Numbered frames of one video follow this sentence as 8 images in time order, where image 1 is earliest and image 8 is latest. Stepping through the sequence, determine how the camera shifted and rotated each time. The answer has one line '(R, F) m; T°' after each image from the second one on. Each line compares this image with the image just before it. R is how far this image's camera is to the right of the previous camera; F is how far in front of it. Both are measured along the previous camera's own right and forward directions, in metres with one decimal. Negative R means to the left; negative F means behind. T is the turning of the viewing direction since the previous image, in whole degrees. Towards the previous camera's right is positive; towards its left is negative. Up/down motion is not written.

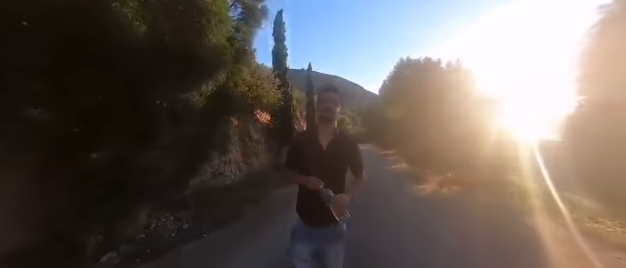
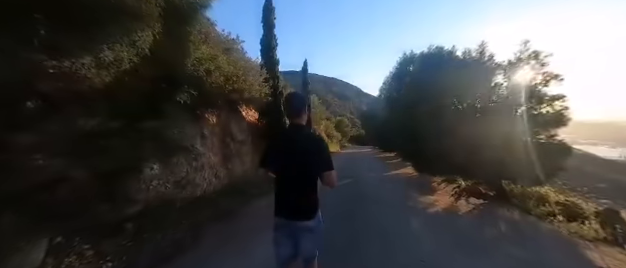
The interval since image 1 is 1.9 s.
(+0.3, +1.6) m; 0°
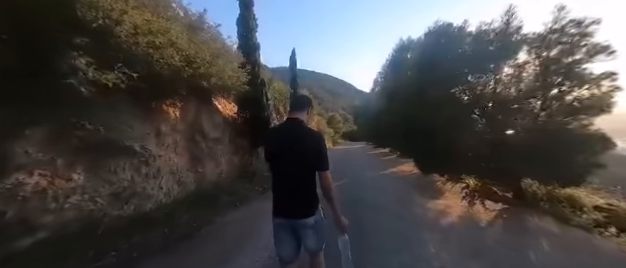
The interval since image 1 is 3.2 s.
(+0.2, +1.5) m; +2°
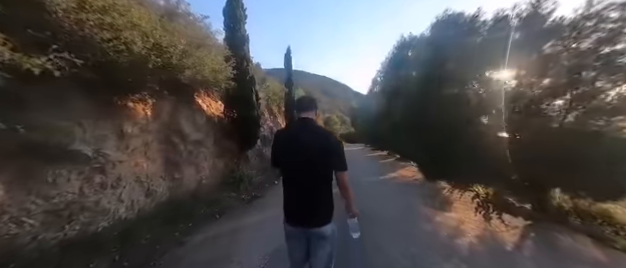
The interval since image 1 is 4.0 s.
(+0.1, +0.9) m; +1°
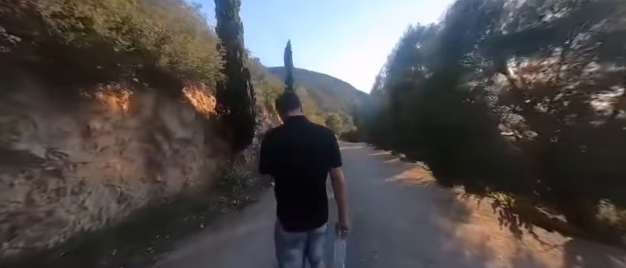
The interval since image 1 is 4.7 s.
(+0.1, +0.8) m; -1°
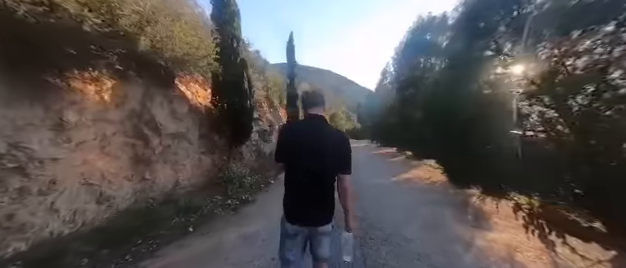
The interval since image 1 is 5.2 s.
(0.0, +0.6) m; -1°
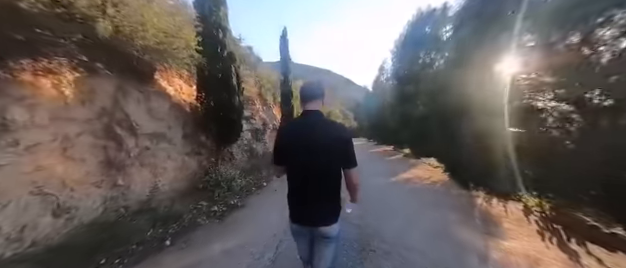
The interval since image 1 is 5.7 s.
(+0.1, +0.6) m; +1°
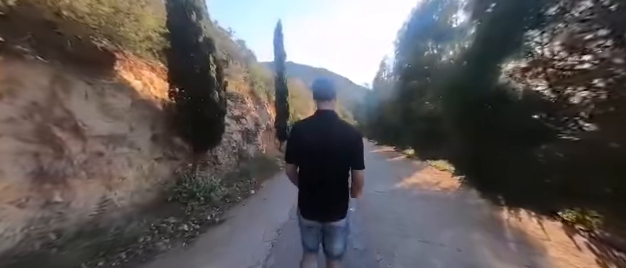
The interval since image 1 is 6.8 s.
(+0.2, +1.1) m; 0°
